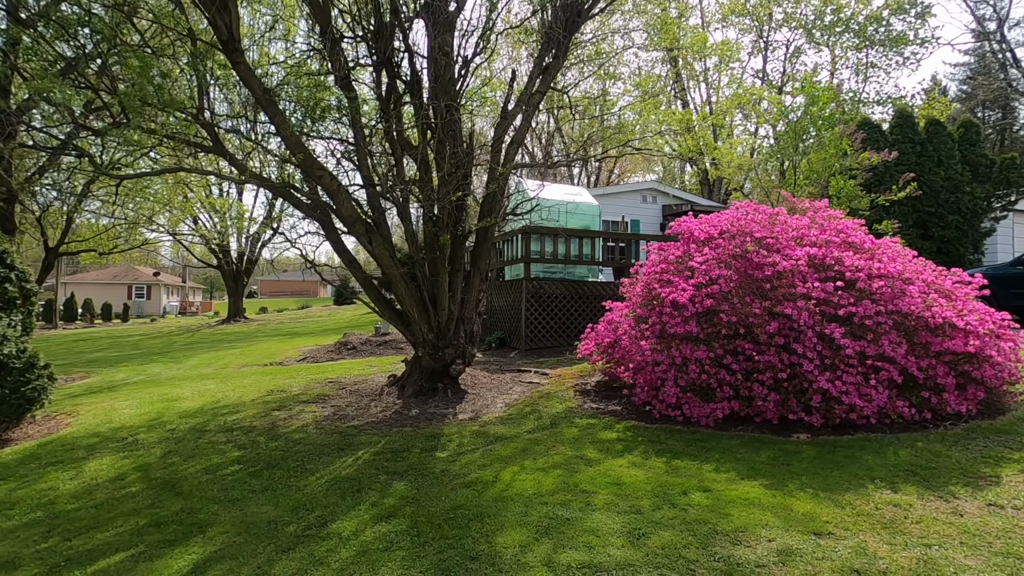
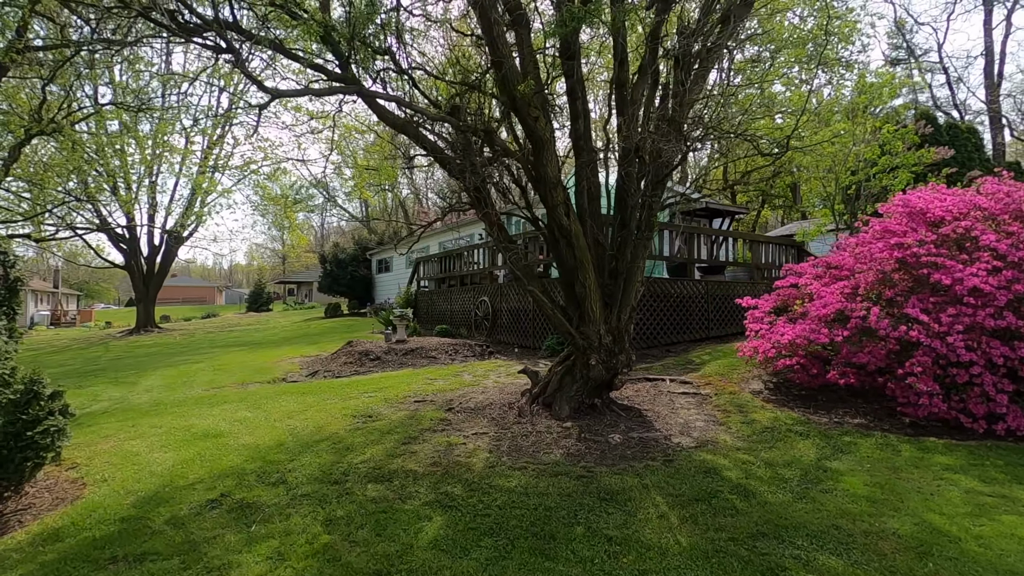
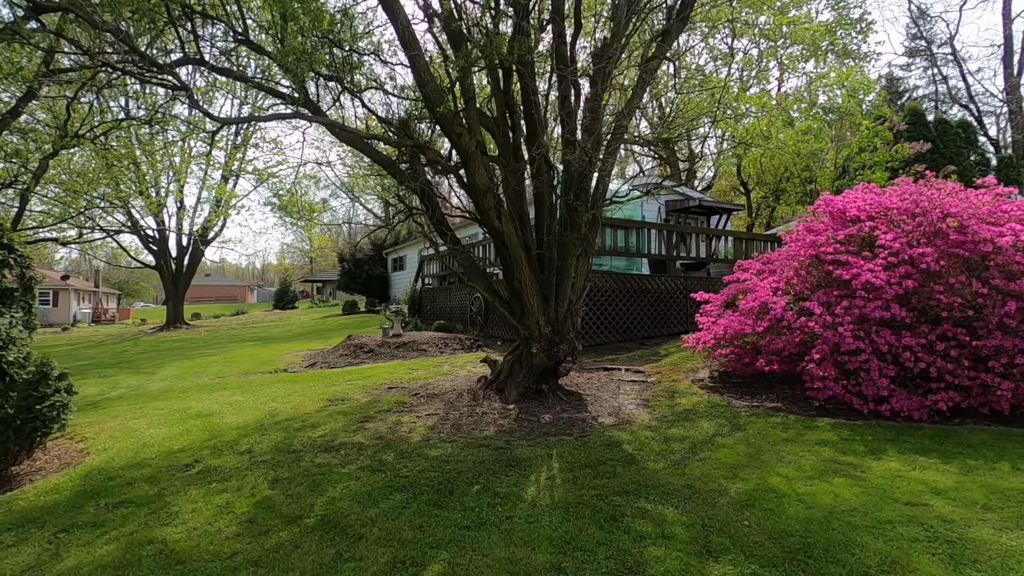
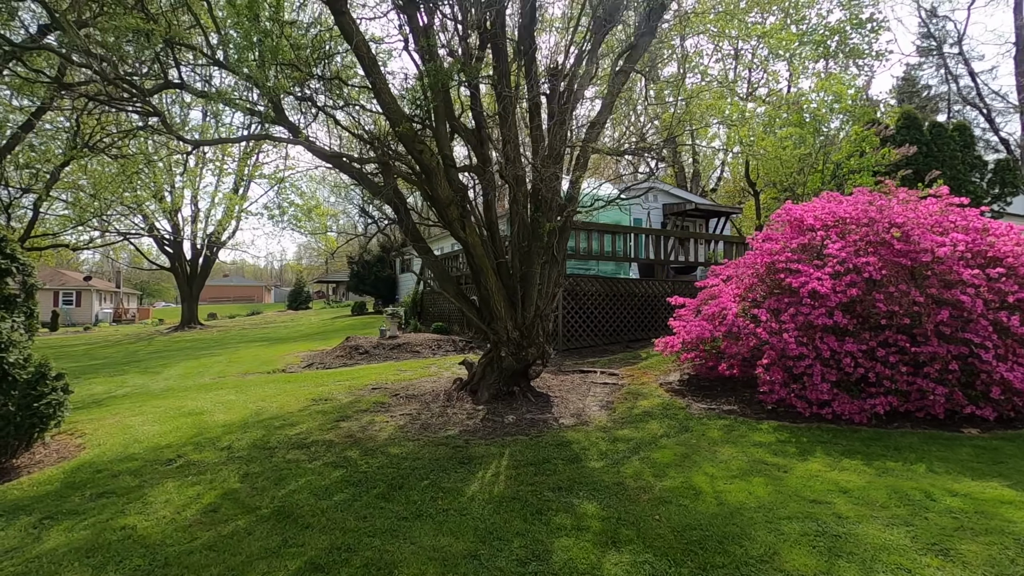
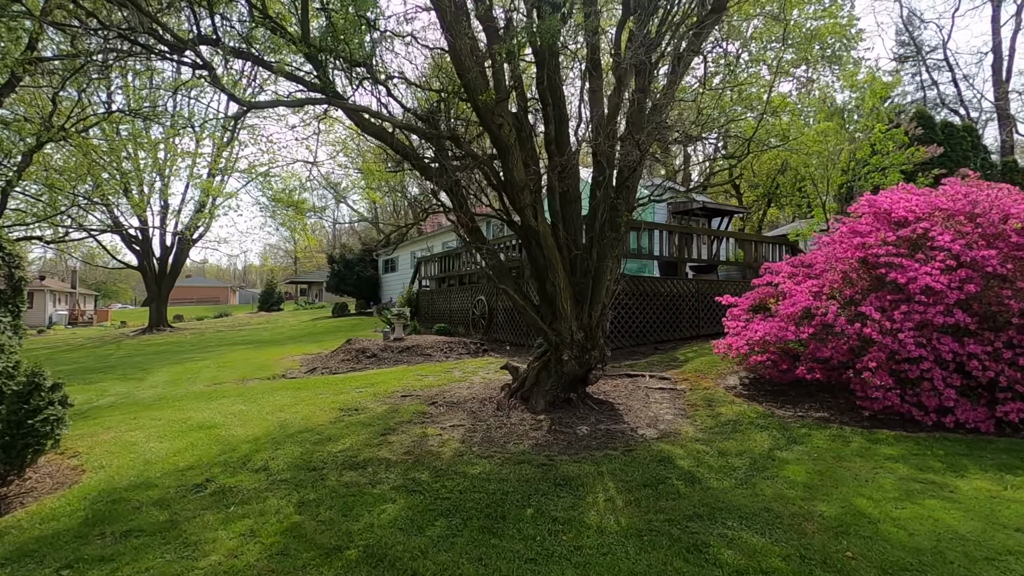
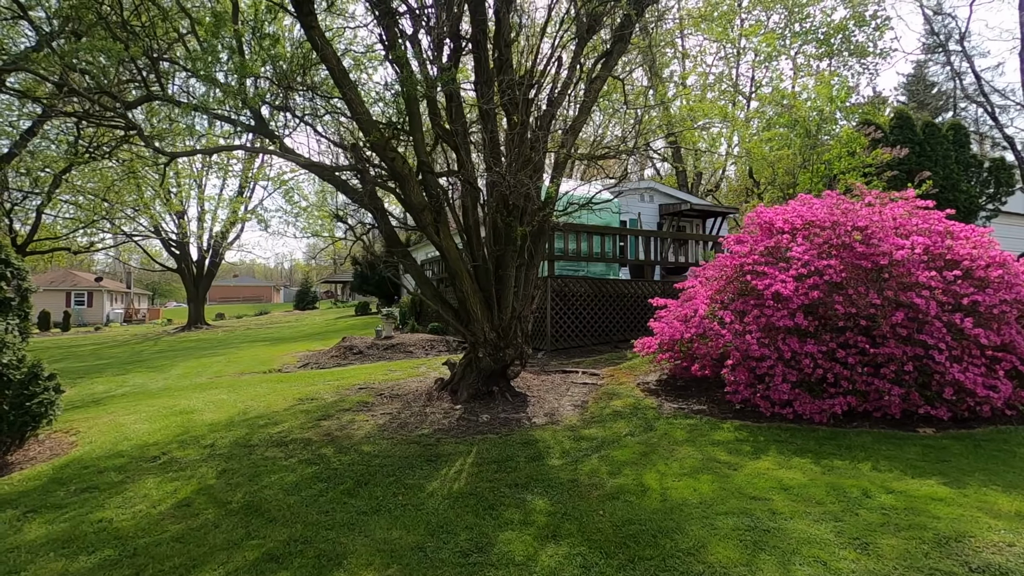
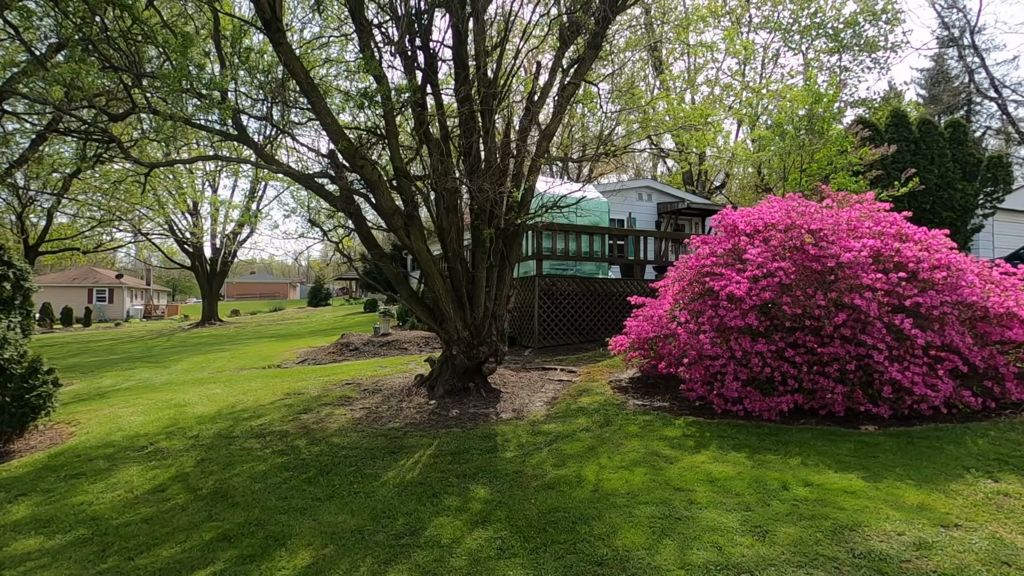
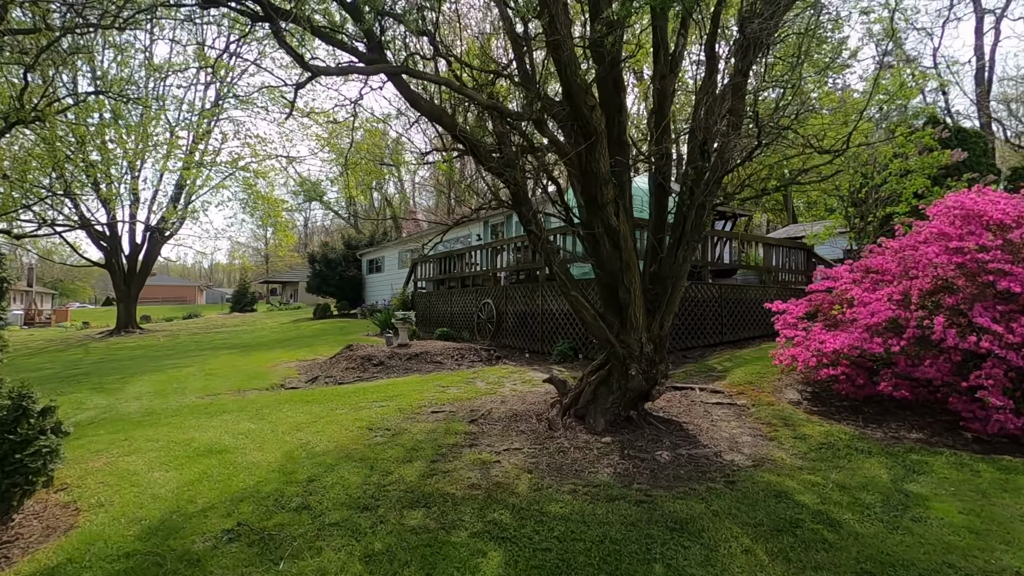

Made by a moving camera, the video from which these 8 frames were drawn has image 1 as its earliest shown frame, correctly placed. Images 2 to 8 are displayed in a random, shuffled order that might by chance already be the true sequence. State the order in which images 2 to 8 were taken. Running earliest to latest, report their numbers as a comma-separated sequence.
7, 6, 4, 3, 5, 2, 8
